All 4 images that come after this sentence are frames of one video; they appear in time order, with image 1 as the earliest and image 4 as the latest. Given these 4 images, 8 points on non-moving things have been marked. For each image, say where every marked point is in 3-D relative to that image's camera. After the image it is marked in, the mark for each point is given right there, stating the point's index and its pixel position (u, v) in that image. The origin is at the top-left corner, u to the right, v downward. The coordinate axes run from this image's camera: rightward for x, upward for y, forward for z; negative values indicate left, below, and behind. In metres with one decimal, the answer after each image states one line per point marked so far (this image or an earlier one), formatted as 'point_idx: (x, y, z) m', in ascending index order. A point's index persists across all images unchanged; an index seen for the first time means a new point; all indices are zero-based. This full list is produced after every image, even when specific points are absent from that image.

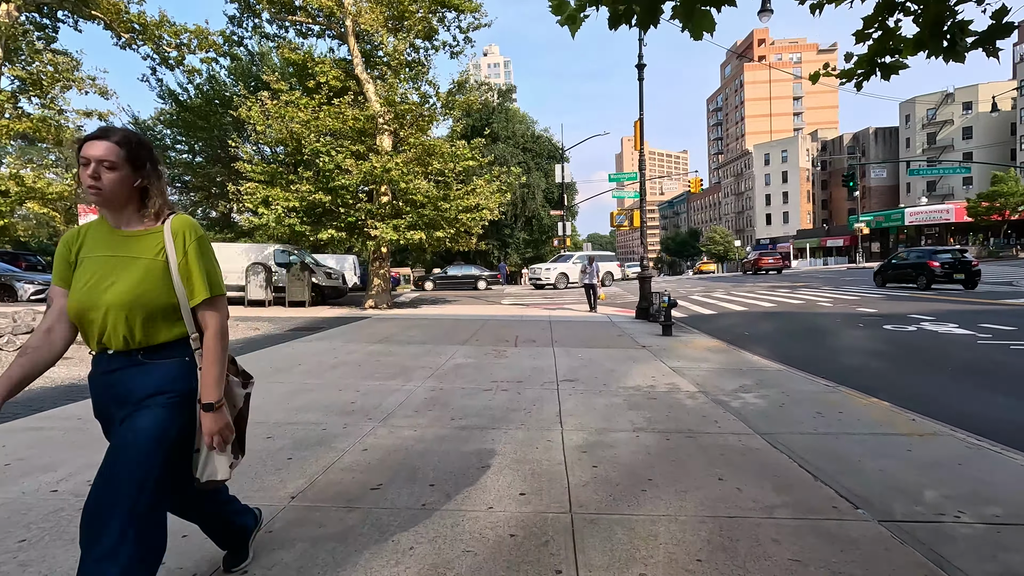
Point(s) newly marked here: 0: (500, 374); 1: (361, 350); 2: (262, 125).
0: (-0.2, -1.3, +7.8) m
1: (-2.8, -1.2, +10.0) m
2: (-8.6, +5.7, +18.5) m
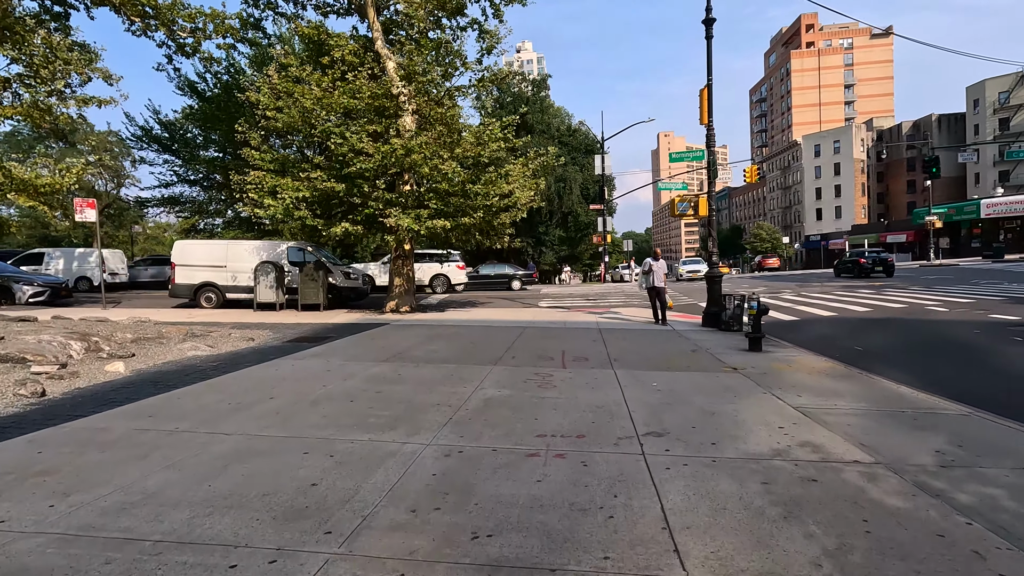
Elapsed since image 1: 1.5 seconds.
0: (+0.4, -1.3, +5.3) m
1: (-2.1, -1.2, +7.7) m
2: (-7.4, +5.6, +16.5) m
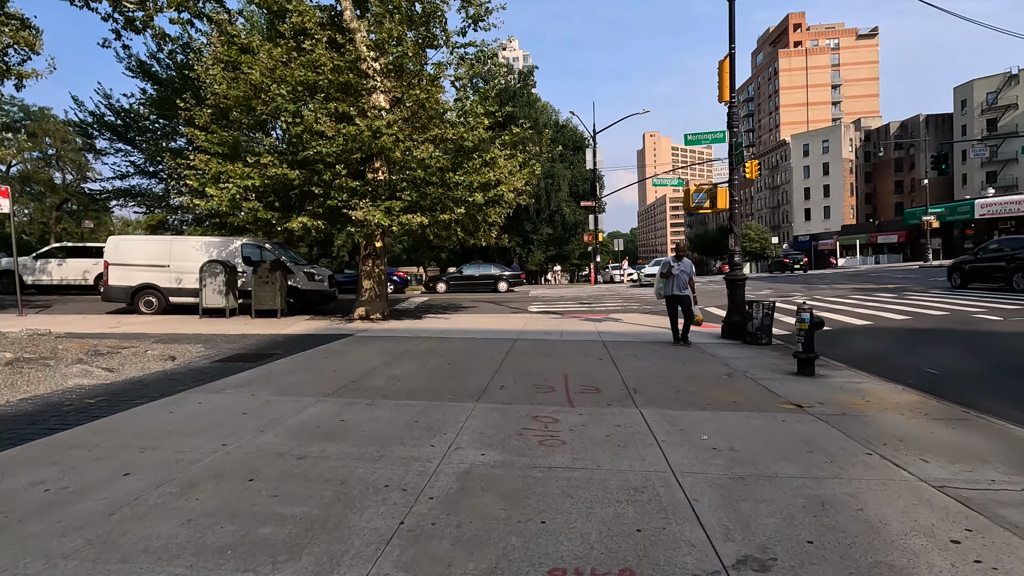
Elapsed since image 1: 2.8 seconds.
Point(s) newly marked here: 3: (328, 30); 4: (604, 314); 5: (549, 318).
0: (+0.3, -1.4, +3.1) m
1: (-2.3, -1.3, +5.4) m
2: (-7.8, +5.5, +14.2) m
3: (-5.1, +7.2, +14.9) m
4: (+2.9, -0.8, +17.0) m
5: (+1.1, -0.9, +15.9) m
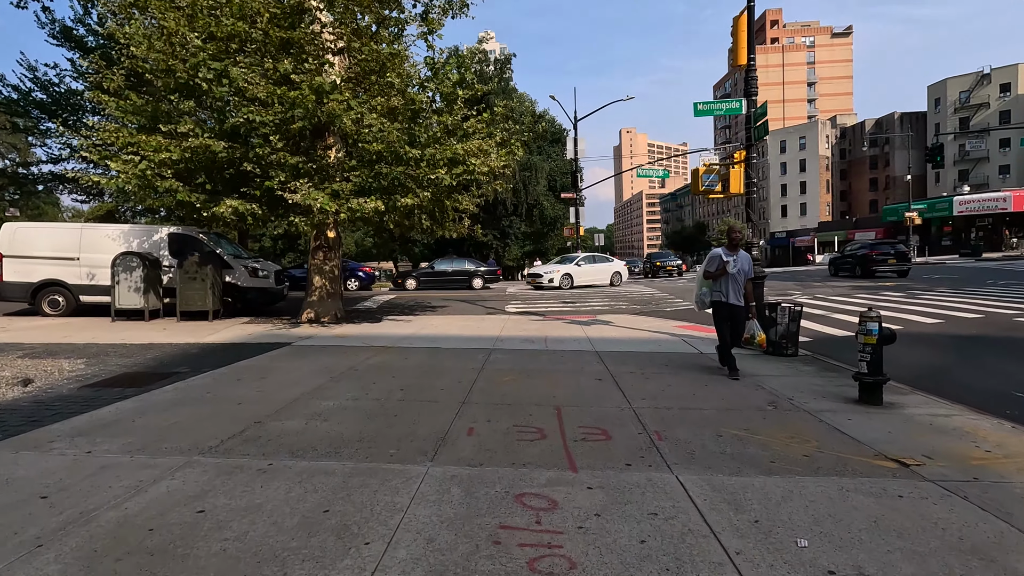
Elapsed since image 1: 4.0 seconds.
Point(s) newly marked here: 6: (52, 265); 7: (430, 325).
0: (+0.2, -1.5, +1.1) m
1: (-2.4, -1.3, +3.3) m
2: (-8.3, +5.6, +11.7) m
3: (-5.7, +7.2, +12.6) m
4: (+2.2, -0.8, +15.0) m
5: (+0.5, -0.9, +13.9) m
6: (-11.5, +0.6, +13.3) m
7: (-1.9, -0.9, +12.3) m
